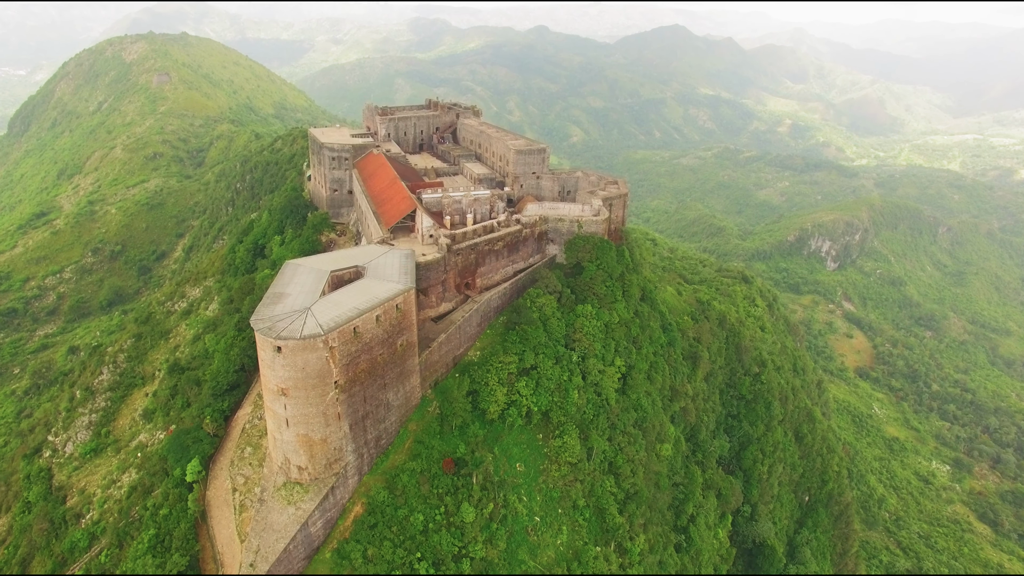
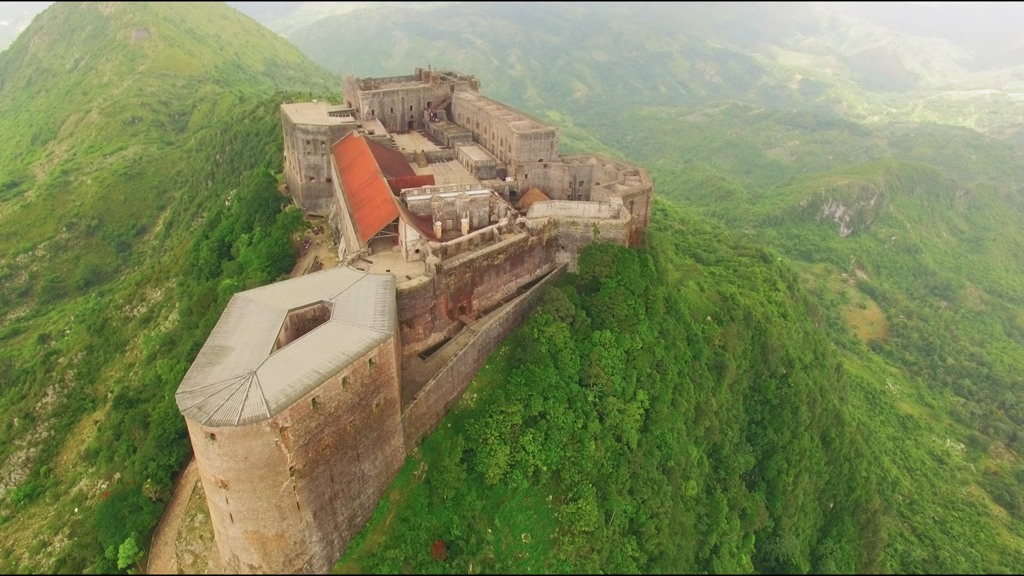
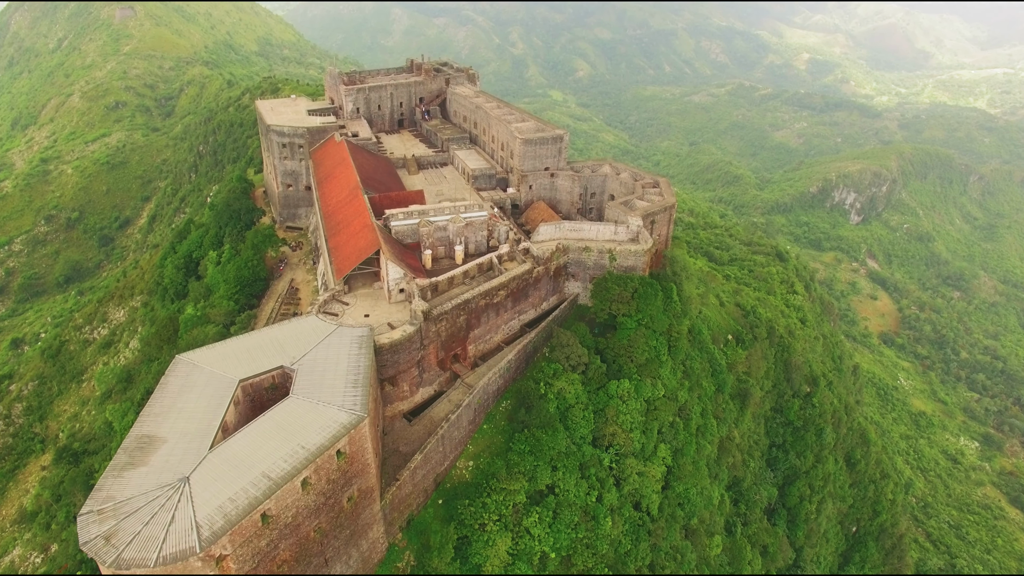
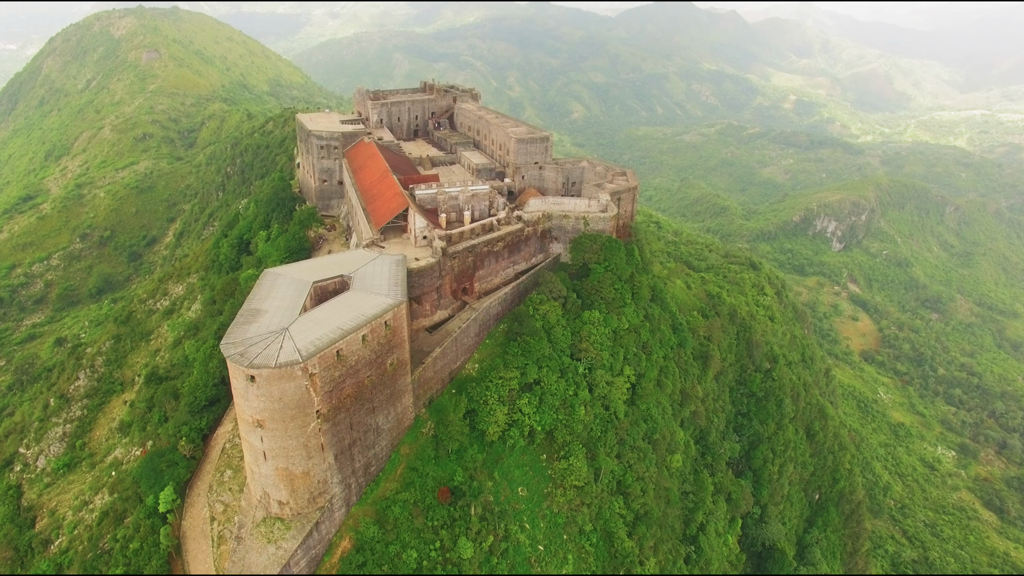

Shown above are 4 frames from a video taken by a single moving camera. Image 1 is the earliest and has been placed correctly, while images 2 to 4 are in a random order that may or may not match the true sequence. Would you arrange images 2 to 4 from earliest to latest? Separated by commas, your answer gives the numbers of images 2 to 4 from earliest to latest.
4, 2, 3
